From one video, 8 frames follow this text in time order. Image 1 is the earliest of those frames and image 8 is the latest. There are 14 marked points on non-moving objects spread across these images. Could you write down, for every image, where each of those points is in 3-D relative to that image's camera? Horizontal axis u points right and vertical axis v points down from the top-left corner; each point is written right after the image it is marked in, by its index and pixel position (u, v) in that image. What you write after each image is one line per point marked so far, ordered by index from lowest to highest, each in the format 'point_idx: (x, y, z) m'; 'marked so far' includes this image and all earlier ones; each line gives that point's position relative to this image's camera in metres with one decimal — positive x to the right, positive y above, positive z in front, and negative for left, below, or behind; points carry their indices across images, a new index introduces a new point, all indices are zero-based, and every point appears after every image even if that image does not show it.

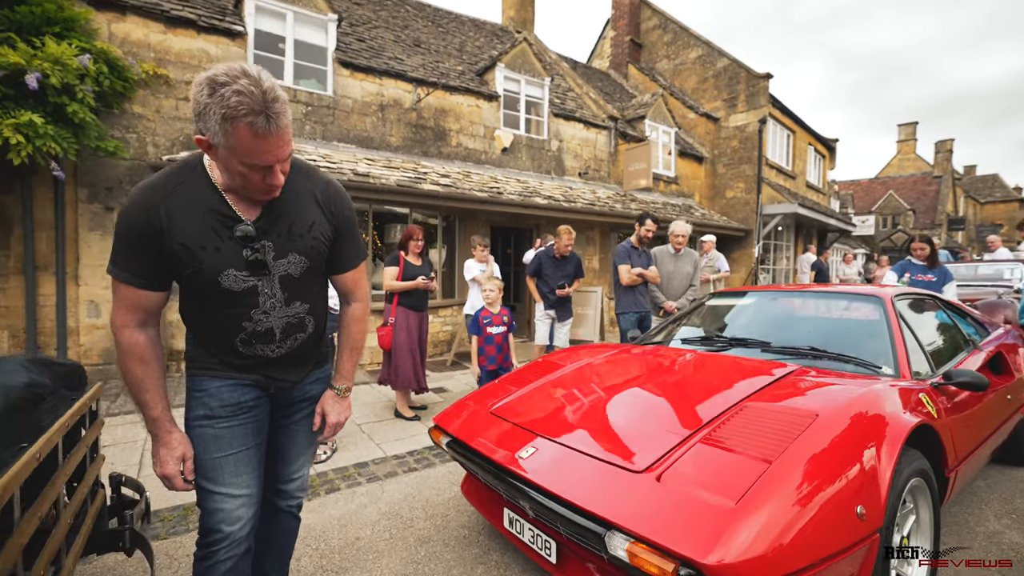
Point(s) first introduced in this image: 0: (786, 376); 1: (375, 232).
0: (+1.3, -0.4, +2.2) m
1: (-2.0, +0.9, +7.0) m
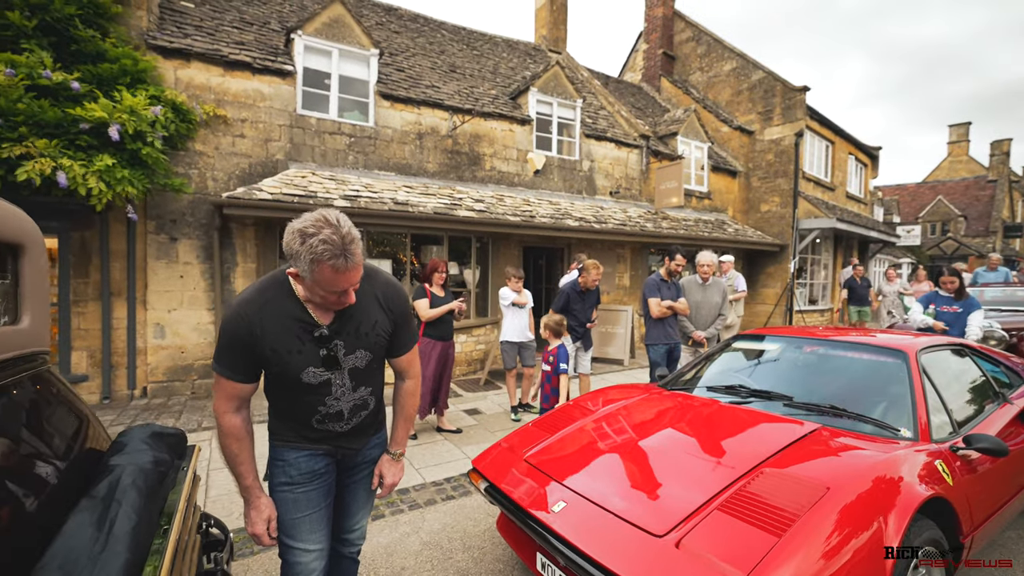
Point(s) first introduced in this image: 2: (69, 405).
0: (+1.5, -0.7, +2.4) m
1: (-1.6, +0.5, +7.4) m
2: (-1.6, -0.4, +1.6) m
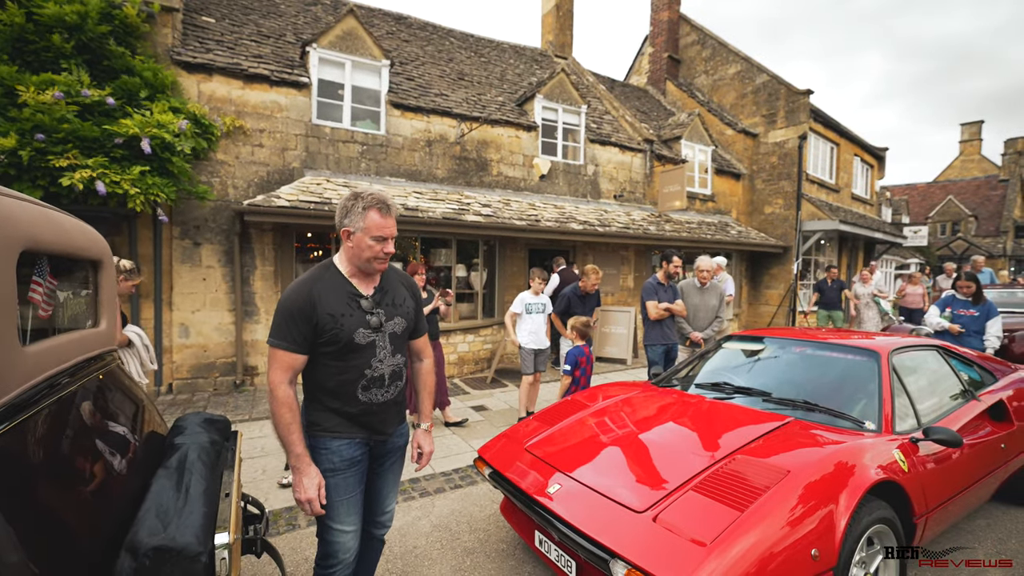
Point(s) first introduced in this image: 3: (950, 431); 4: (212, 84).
0: (+1.5, -0.8, +2.6) m
1: (-1.5, +0.5, +7.7) m
2: (-1.6, -0.4, +1.9) m
3: (+2.3, -0.8, +2.5) m
4: (-4.1, +2.8, +6.4) m
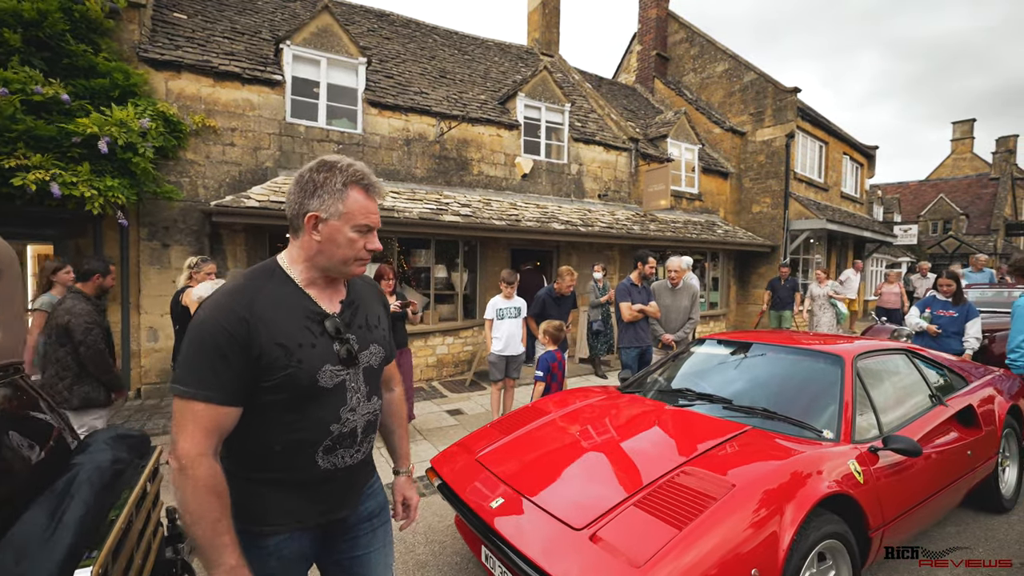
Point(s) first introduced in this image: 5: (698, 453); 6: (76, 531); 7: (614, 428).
0: (+1.2, -0.8, +2.5) m
1: (-1.8, +0.5, +7.5) m
2: (-1.8, -0.5, +1.8) m
3: (+2.0, -0.8, +2.4) m
4: (-4.4, +2.7, +6.2) m
5: (+0.9, -0.8, +2.4) m
6: (-1.2, -0.7, +1.3) m
7: (+0.6, -0.8, +2.8) m
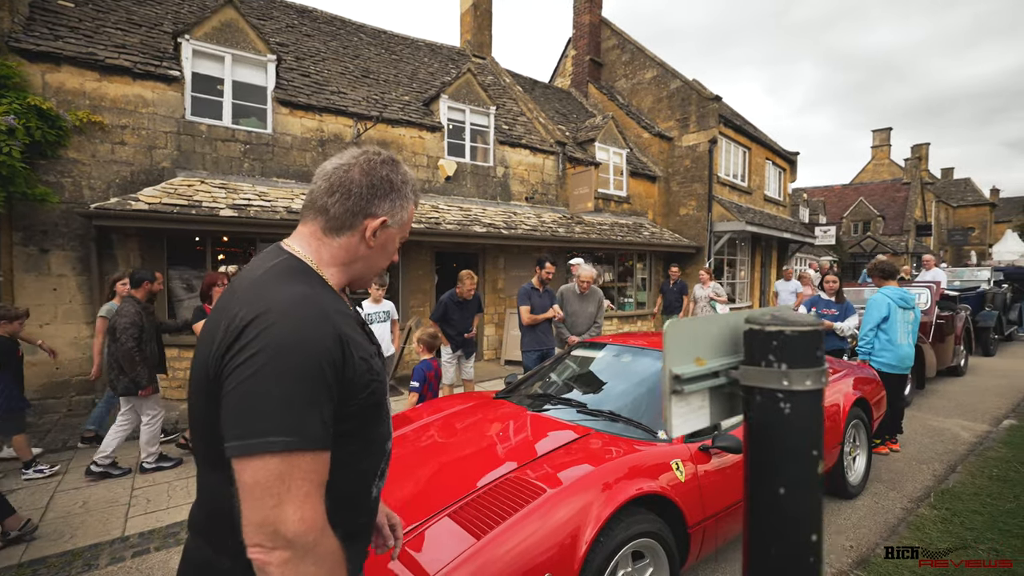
0: (+0.3, -0.8, +2.6) m
1: (-3.1, +0.4, +7.3) m
2: (-2.6, -0.5, +1.6) m
3: (+1.2, -0.8, +2.6) m
4: (-5.6, +2.6, +5.8) m
5: (+0.1, -0.9, +2.4) m
6: (-2.0, -0.7, +1.2) m
7: (-0.3, -0.9, +2.8) m
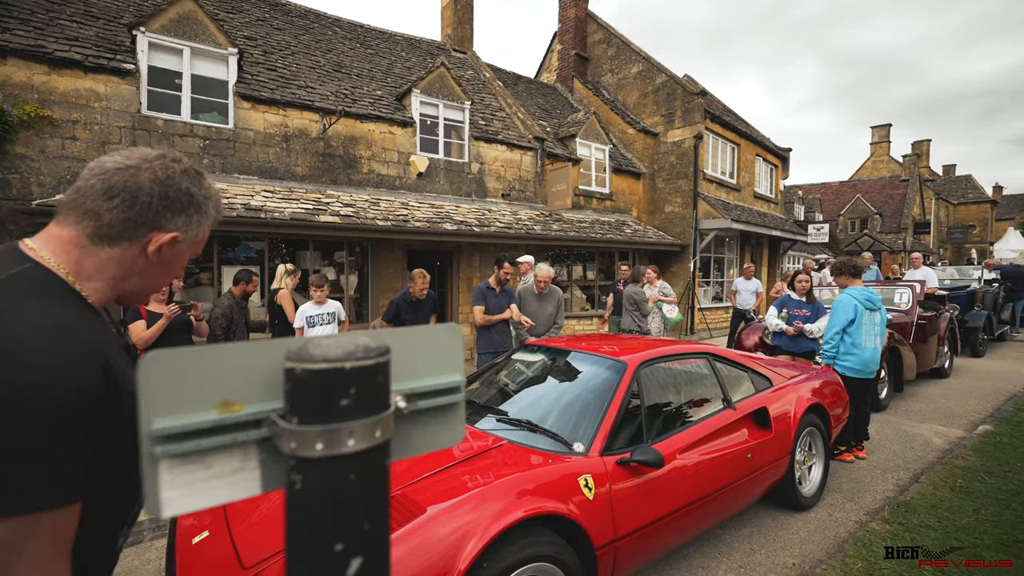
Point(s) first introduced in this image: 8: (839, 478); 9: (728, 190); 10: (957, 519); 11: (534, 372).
0: (-0.2, -0.9, +2.4) m
1: (-3.5, +0.4, +7.2) m
2: (-3.1, -0.6, +1.5) m
3: (+0.7, -0.8, +2.4) m
4: (-6.0, +2.6, +5.6) m
5: (-0.4, -0.9, +2.3) m
6: (-2.5, -0.8, +1.0) m
7: (-0.8, -0.9, +2.6) m
8: (+2.8, -1.6, +4.1) m
9: (+6.4, +2.9, +13.8) m
10: (+3.0, -1.6, +3.2) m
11: (+0.2, -0.6, +3.2) m
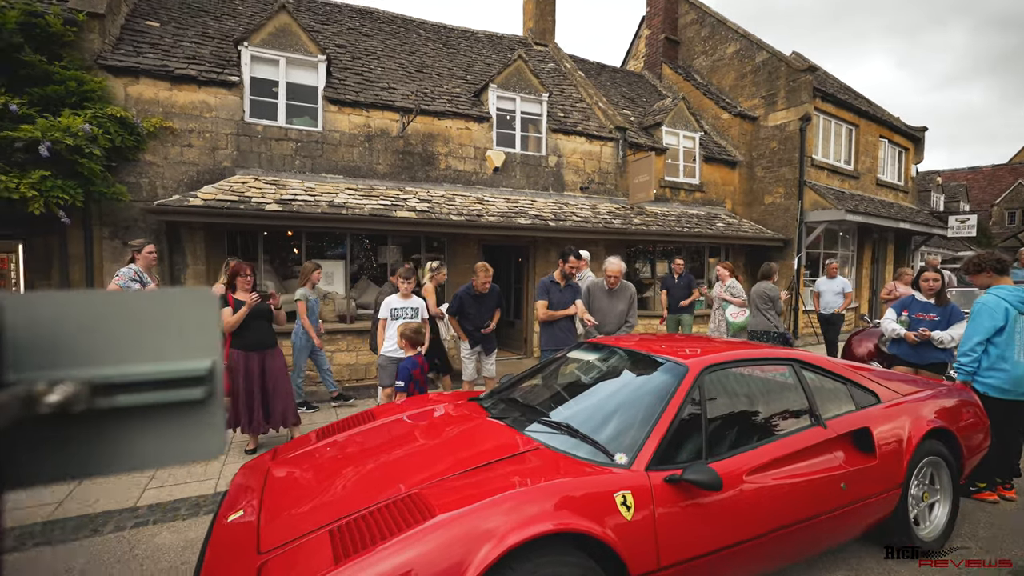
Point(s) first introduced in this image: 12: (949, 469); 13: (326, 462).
0: (0.0, -0.8, +2.2) m
1: (-2.4, +0.5, +7.5) m
2: (-3.1, -0.5, +1.8) m
3: (+0.8, -0.8, +2.0) m
4: (-5.1, +2.8, +6.5) m
5: (-0.2, -0.8, +2.1) m
6: (-2.5, -0.7, +1.3) m
7: (-0.5, -0.8, +2.5) m
8: (+3.3, -1.6, +3.3) m
9: (+8.6, +2.9, +12.2) m
10: (+3.3, -1.6, +2.4) m
11: (+0.5, -0.5, +2.9) m
12: (+2.8, -1.2, +3.0) m
13: (-1.0, -0.9, +2.4) m
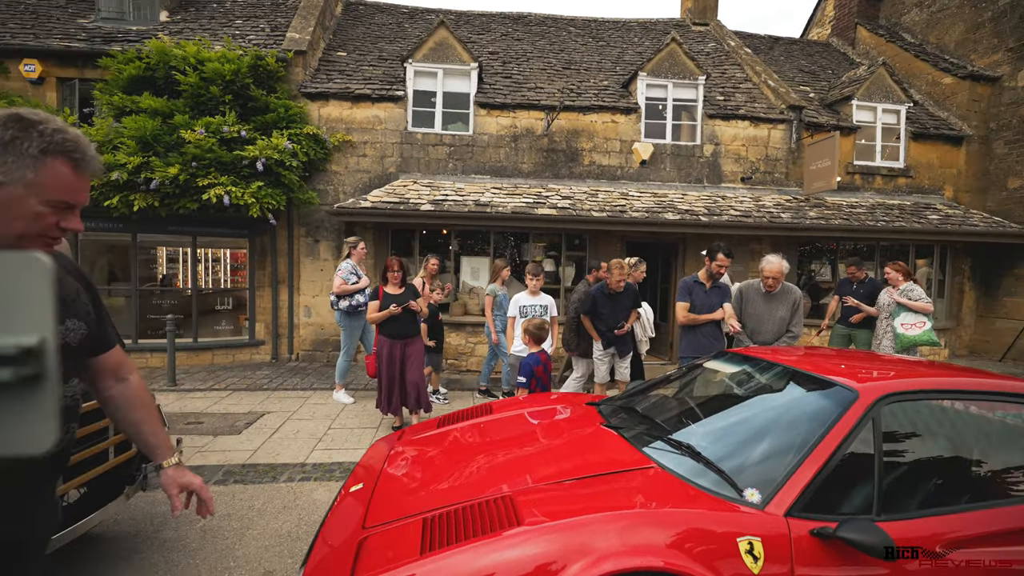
0: (+0.4, -0.8, +2.0) m
1: (-0.1, +0.6, +7.8) m
2: (-2.6, -0.4, +2.6) m
3: (+1.2, -0.8, +1.5) m
4: (-3.0, +2.9, +7.6) m
5: (+0.2, -0.8, +2.0) m
6: (-2.2, -0.6, +1.9) m
7: (0.0, -0.8, +2.5) m
8: (+3.9, -1.7, +2.0) m
9: (+11.9, +2.6, +8.7) m
10: (+3.6, -1.6, +1.1) m
11: (+1.1, -0.5, +2.5) m
12: (+3.4, -1.2, +1.9) m
13: (-0.4, -0.9, +2.5) m
